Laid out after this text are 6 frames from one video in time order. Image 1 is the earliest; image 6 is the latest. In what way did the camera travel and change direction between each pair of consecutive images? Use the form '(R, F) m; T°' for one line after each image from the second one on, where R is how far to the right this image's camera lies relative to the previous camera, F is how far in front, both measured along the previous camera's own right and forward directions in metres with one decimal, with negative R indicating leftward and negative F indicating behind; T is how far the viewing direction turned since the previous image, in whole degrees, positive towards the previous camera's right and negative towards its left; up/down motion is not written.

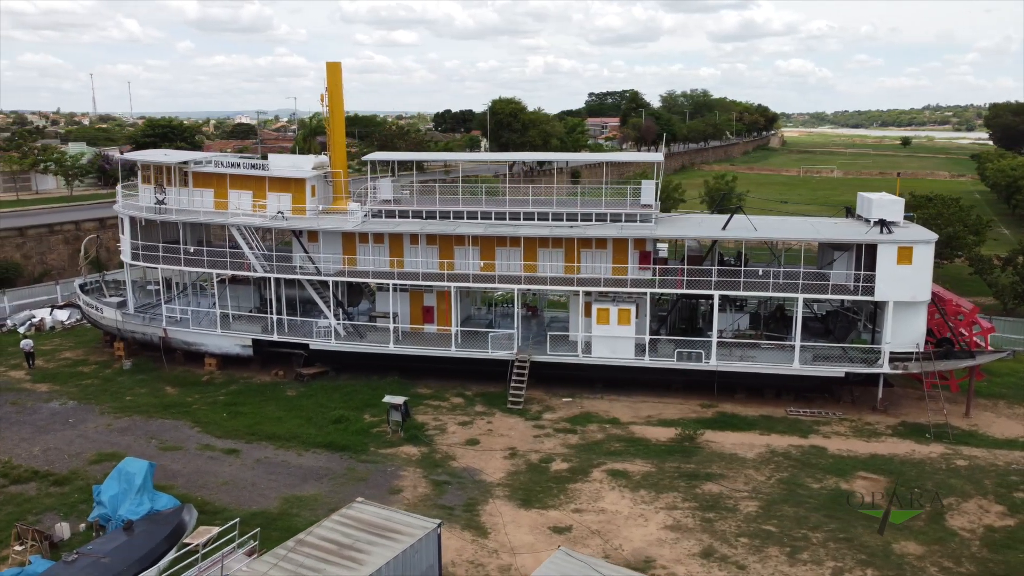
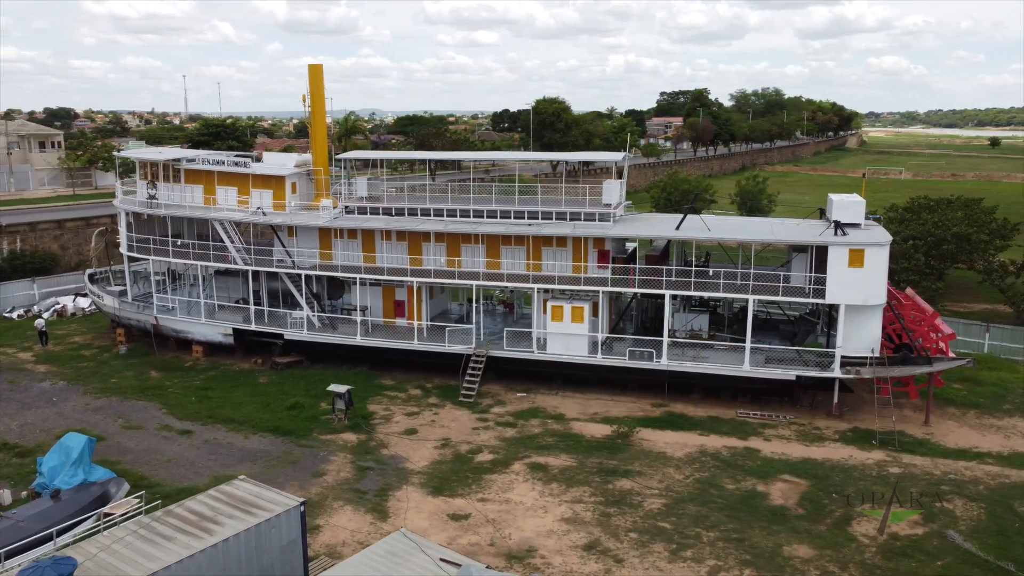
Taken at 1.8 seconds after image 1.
(+3.6, -0.4) m; -5°
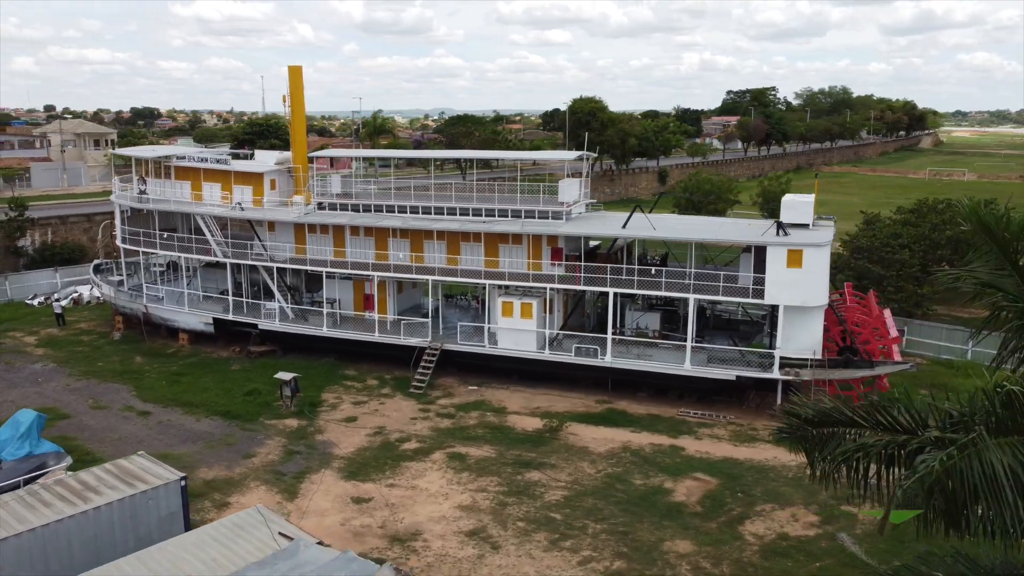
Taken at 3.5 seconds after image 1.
(+3.6, -0.4) m; -5°
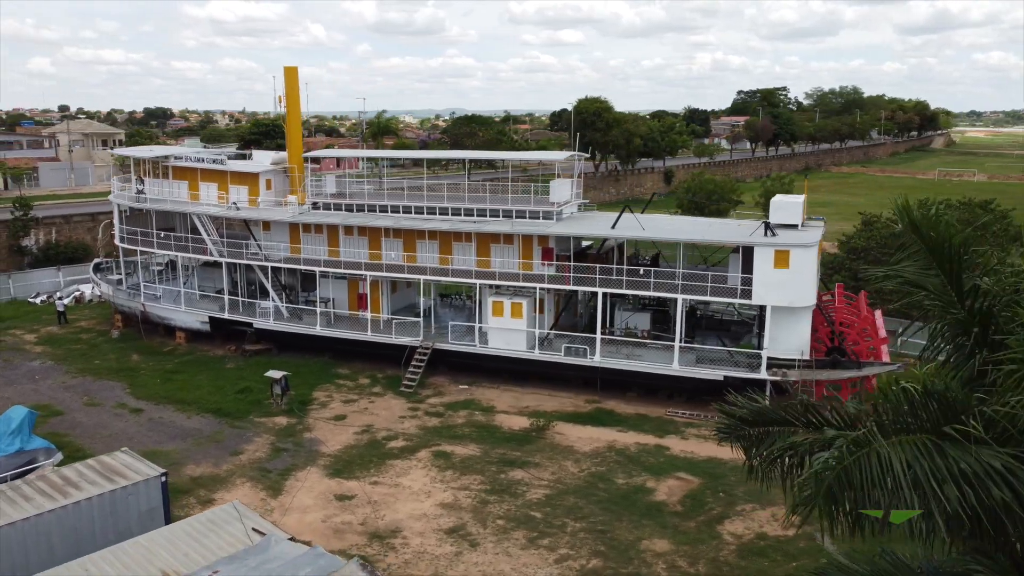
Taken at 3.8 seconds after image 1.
(+0.6, -0.1) m; -1°
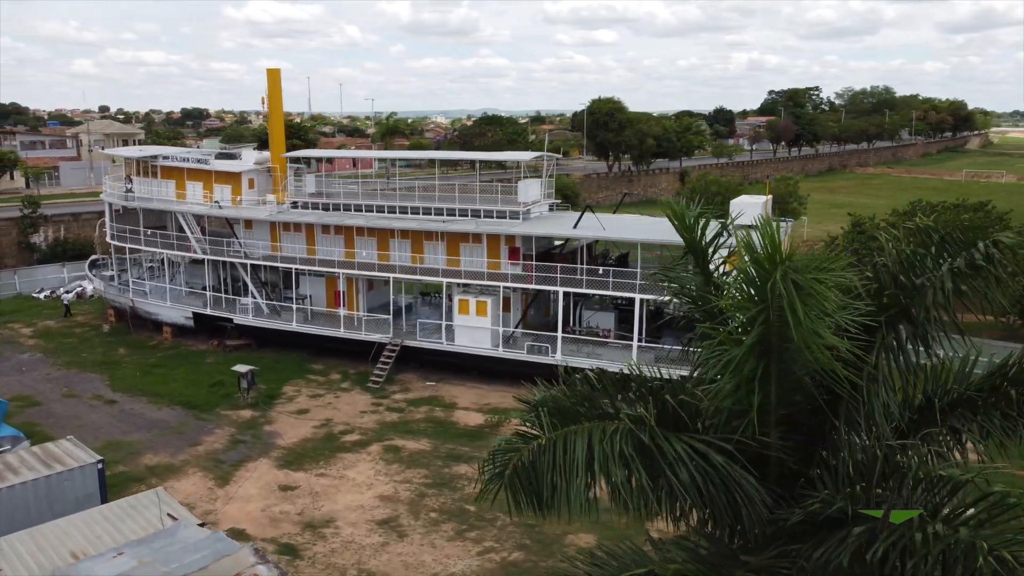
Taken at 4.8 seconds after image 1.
(+2.1, -0.3) m; -2°
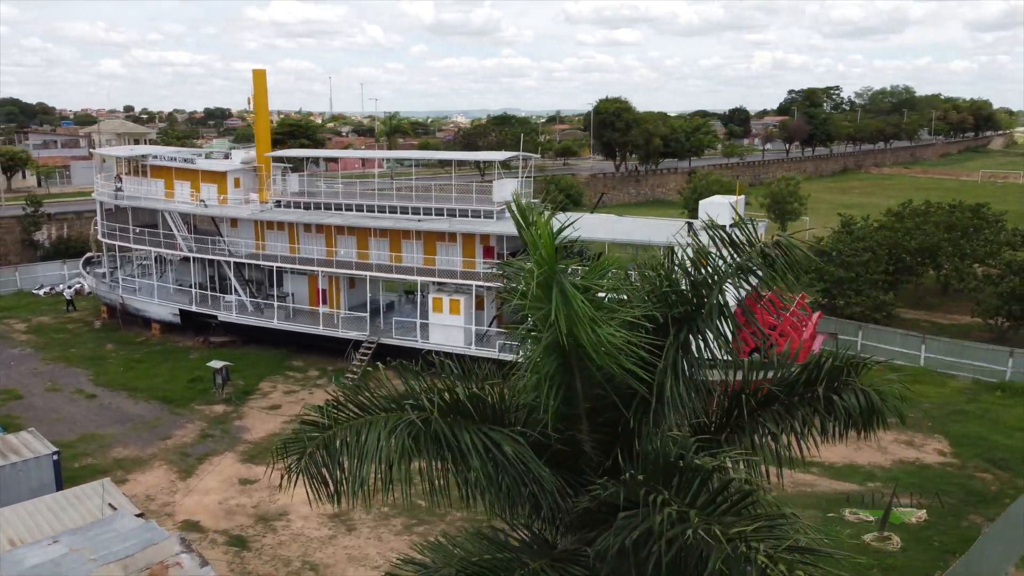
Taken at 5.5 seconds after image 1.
(+1.5, -0.2) m; -1°
